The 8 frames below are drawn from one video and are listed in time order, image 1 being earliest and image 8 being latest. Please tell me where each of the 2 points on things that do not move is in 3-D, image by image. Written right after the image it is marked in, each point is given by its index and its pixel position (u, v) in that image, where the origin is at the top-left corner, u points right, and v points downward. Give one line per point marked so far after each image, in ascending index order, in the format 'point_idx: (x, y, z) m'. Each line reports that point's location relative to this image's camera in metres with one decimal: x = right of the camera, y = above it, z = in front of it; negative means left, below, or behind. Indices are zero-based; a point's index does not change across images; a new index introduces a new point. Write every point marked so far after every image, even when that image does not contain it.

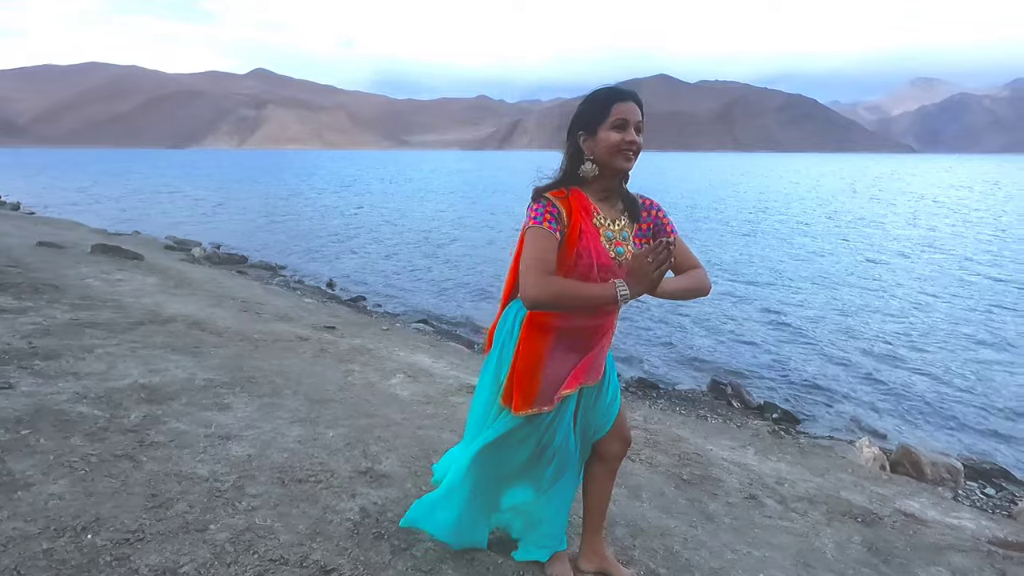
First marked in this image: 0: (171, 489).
0: (-1.5, -0.9, +2.9) m
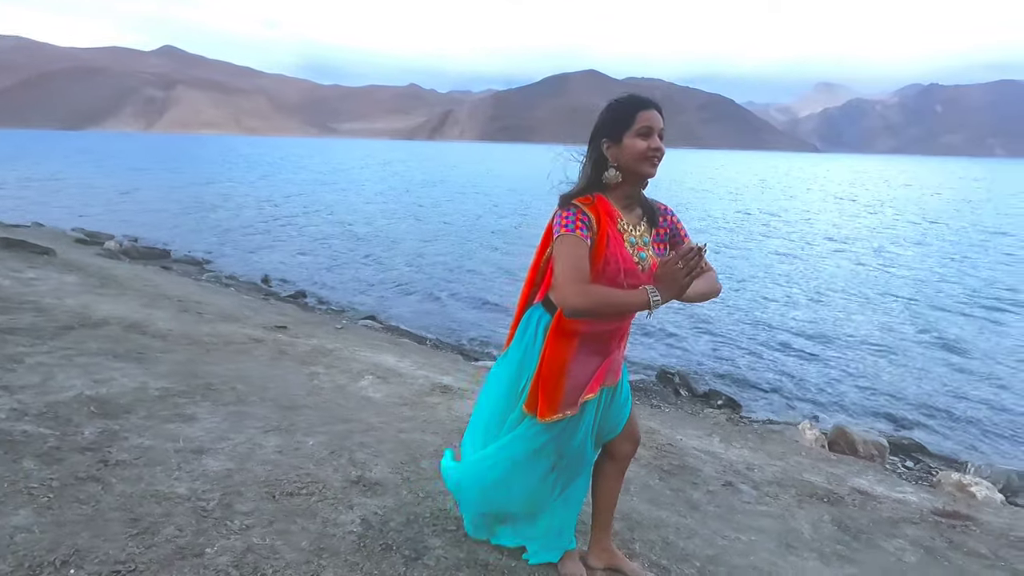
0: (-1.5, -0.9, +2.7) m
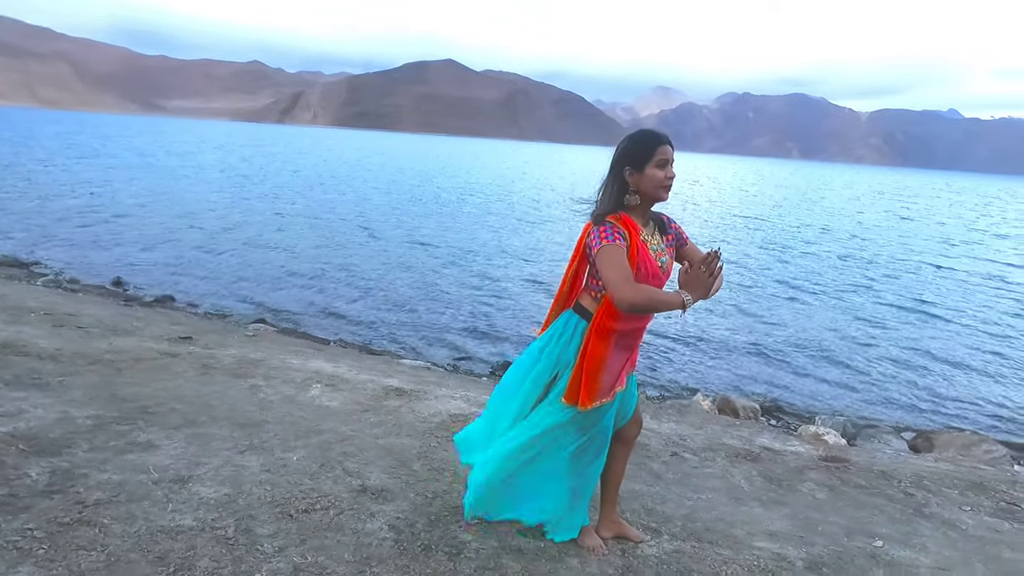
0: (-1.3, -1.0, +2.6) m
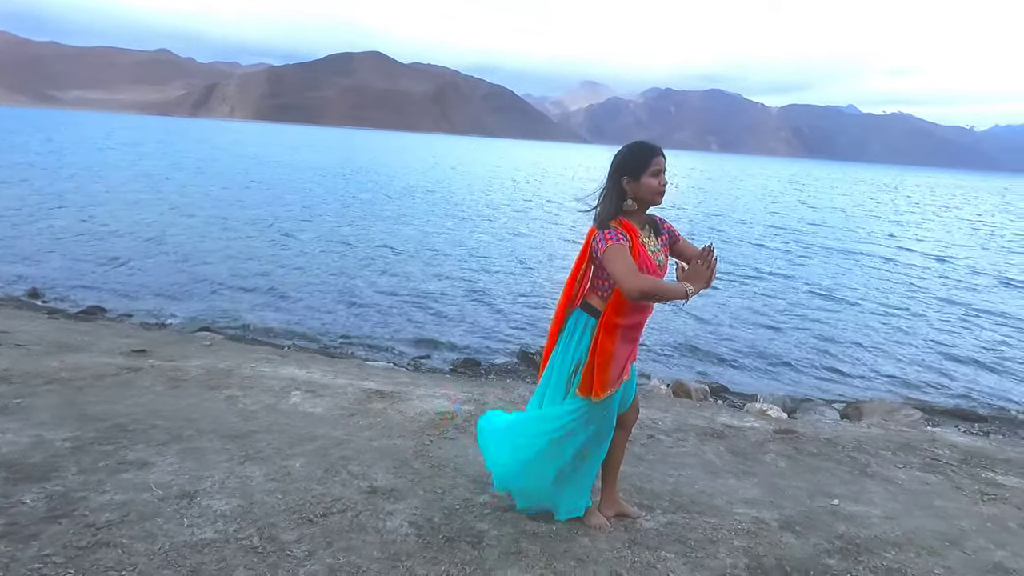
0: (-1.2, -1.1, +2.6) m
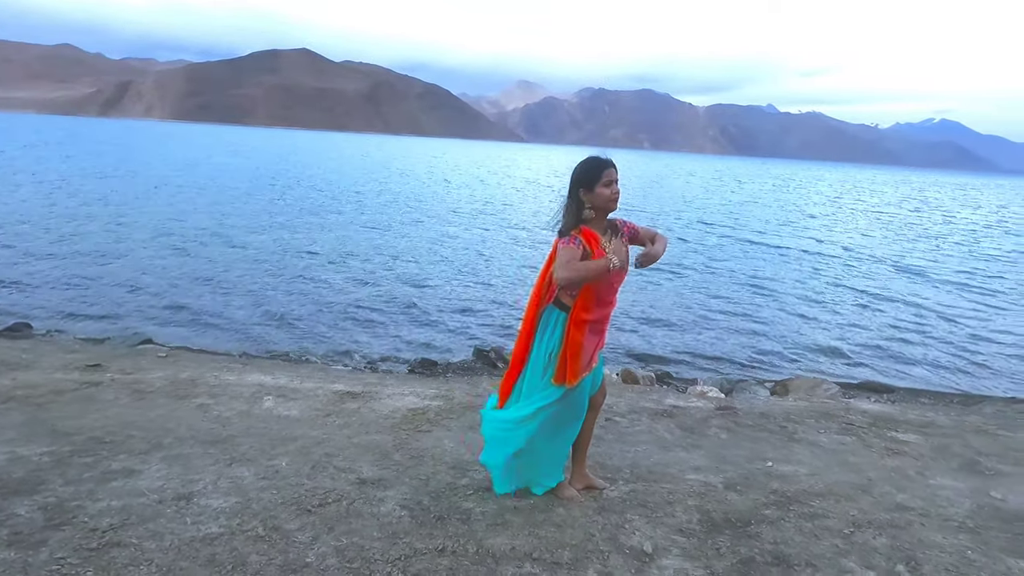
0: (-1.3, -1.1, +2.7) m
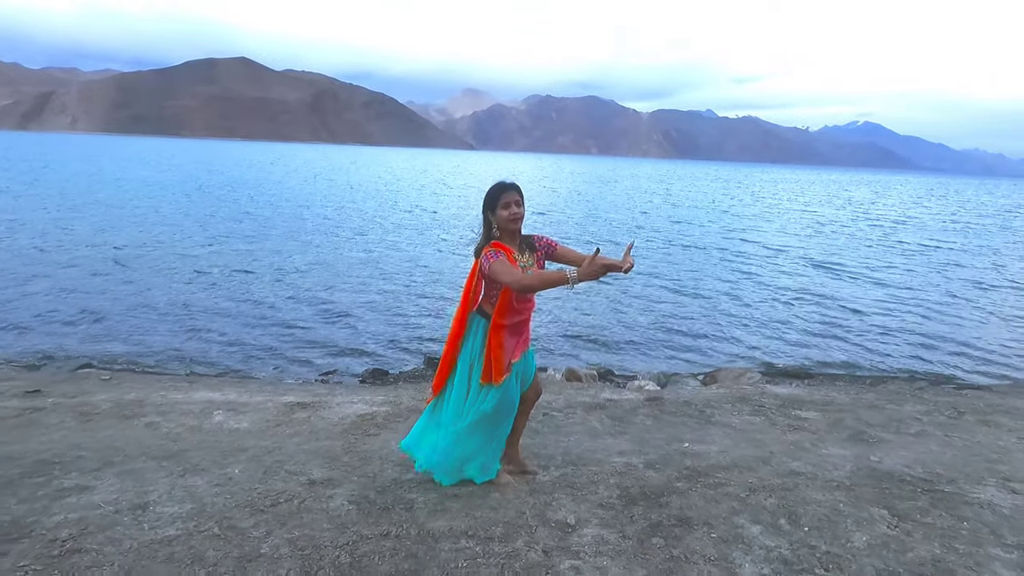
0: (-1.6, -1.2, +3.0) m
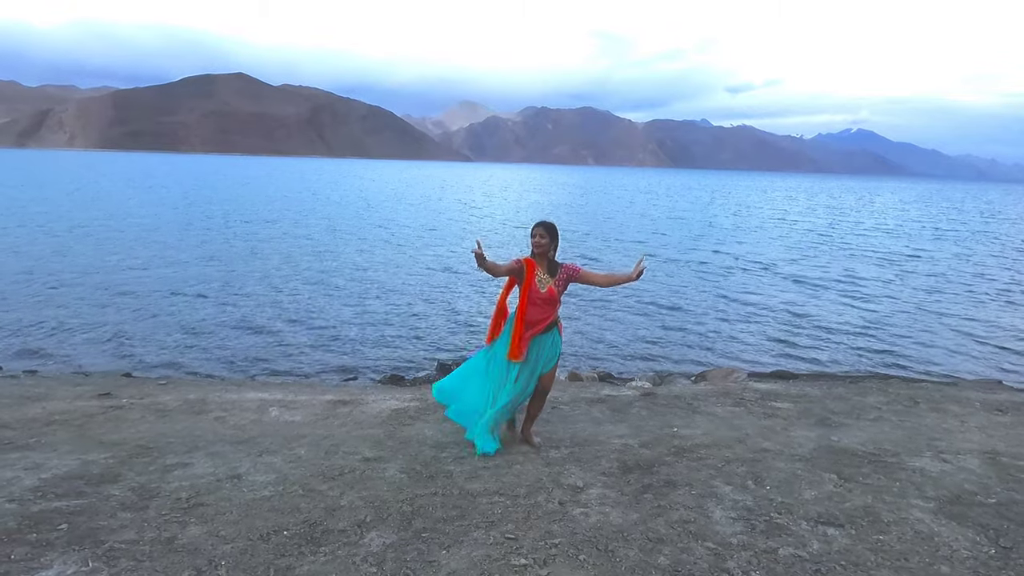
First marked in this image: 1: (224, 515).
0: (-1.4, -1.3, +3.8) m
1: (-1.6, -1.3, +3.6) m
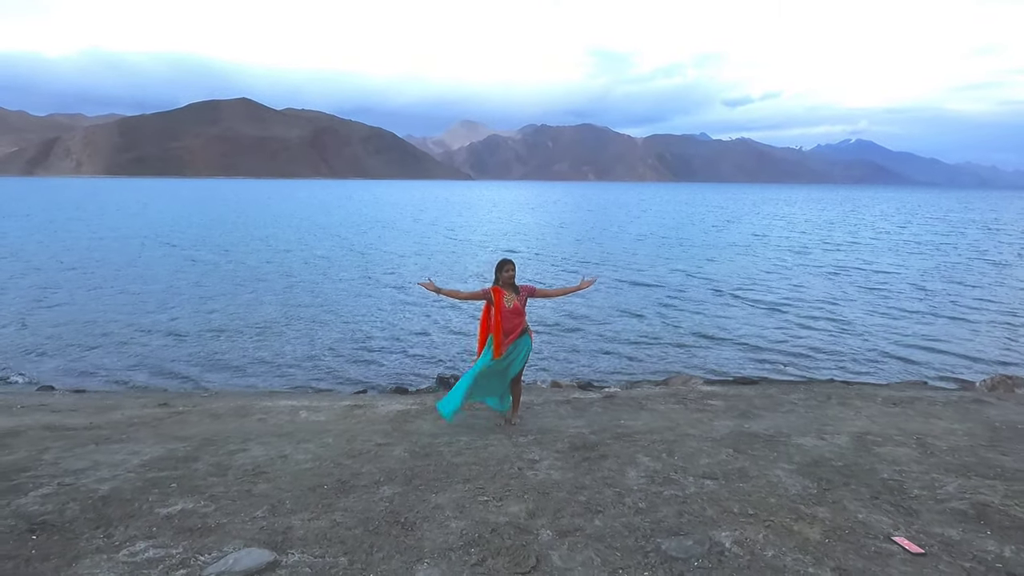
0: (-1.7, -1.5, +5.4) m
1: (-1.9, -1.5, +5.2) m
